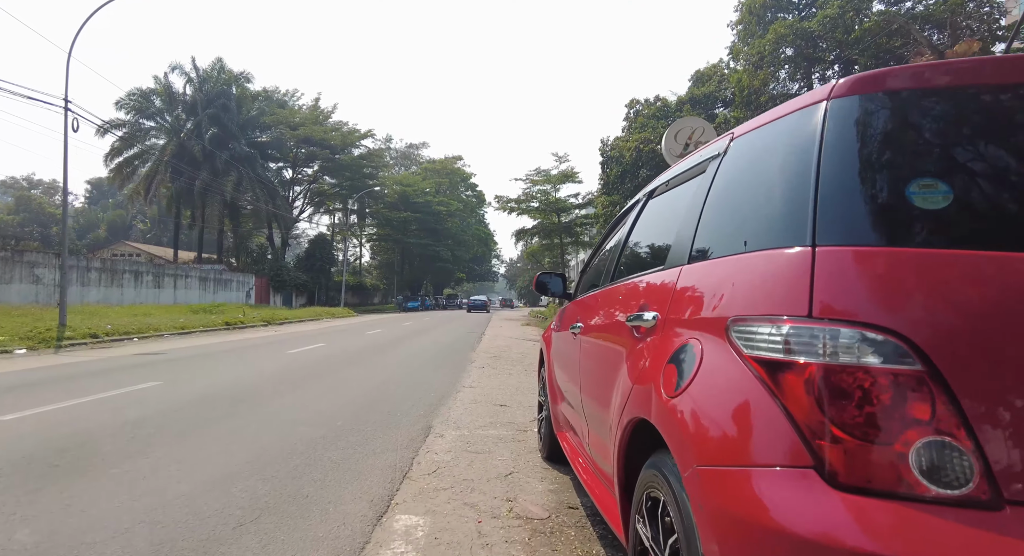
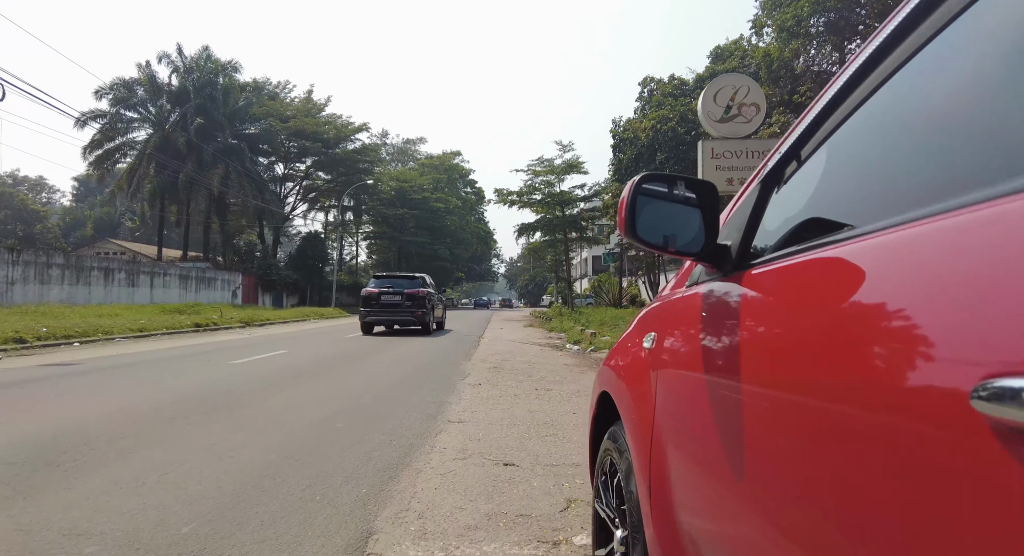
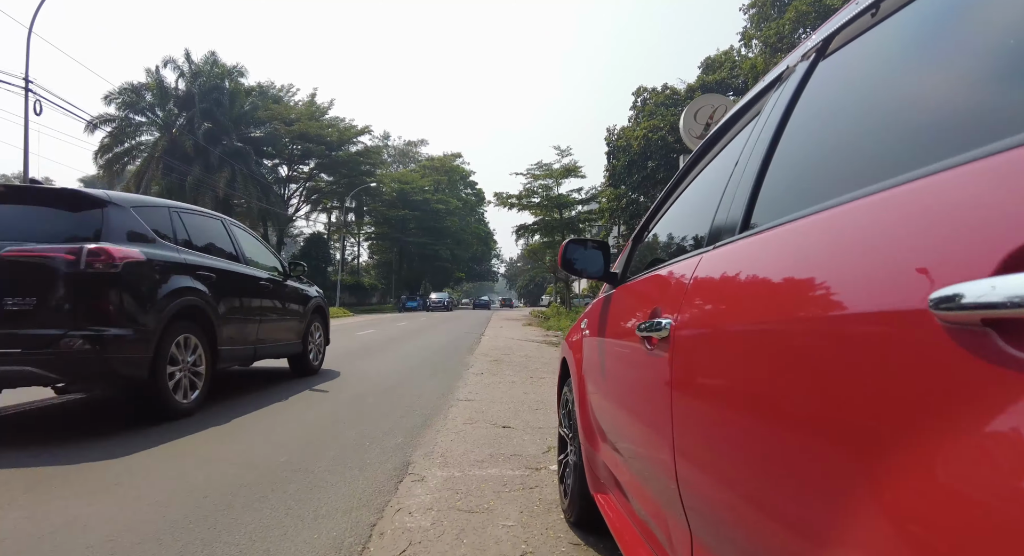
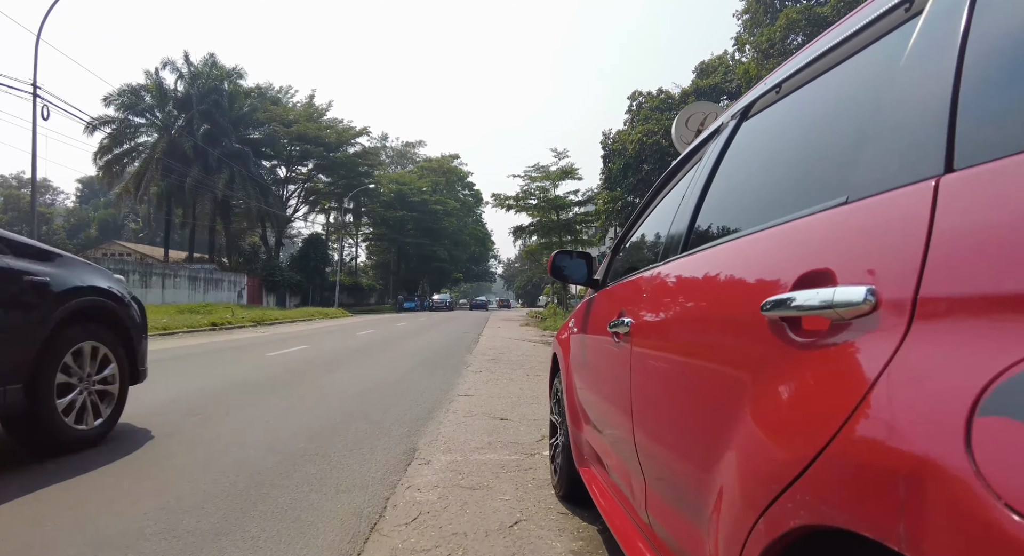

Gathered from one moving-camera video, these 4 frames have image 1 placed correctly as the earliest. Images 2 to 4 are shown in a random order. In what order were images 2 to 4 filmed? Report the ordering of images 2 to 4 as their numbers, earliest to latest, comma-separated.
4, 3, 2
